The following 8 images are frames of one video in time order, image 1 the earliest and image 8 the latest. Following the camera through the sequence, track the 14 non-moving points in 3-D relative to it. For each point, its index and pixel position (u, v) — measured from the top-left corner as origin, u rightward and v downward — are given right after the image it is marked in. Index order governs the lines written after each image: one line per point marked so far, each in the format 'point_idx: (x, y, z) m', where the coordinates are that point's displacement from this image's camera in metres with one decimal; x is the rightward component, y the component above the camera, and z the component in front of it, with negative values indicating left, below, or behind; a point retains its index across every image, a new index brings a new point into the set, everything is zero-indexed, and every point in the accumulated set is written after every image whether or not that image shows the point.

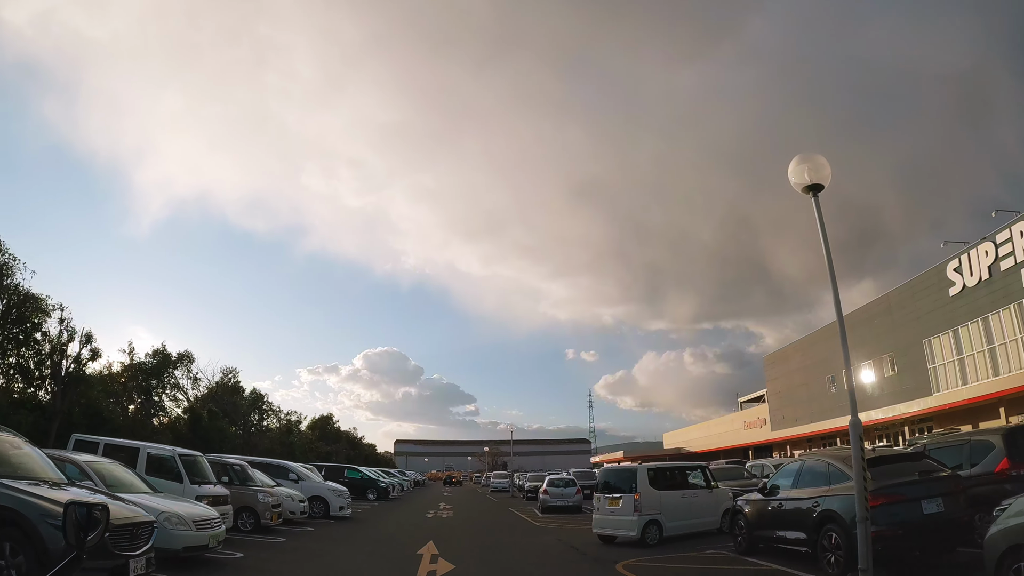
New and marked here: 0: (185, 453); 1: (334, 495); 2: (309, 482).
0: (-7.1, -3.5, +12.9) m
1: (-5.5, -6.4, +18.3) m
2: (-6.3, -6.0, +18.4) m
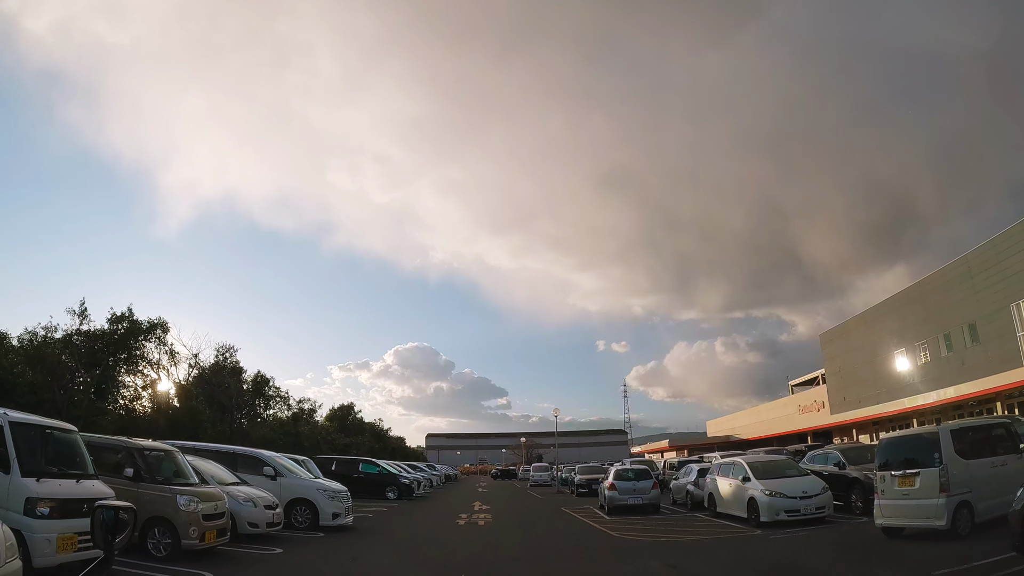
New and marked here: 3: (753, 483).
0: (-6.1, -1.8, +7.8) m
1: (-4.1, -4.6, +13.1) m
2: (-4.9, -4.2, +13.3) m
3: (+5.9, -4.6, +14.2) m
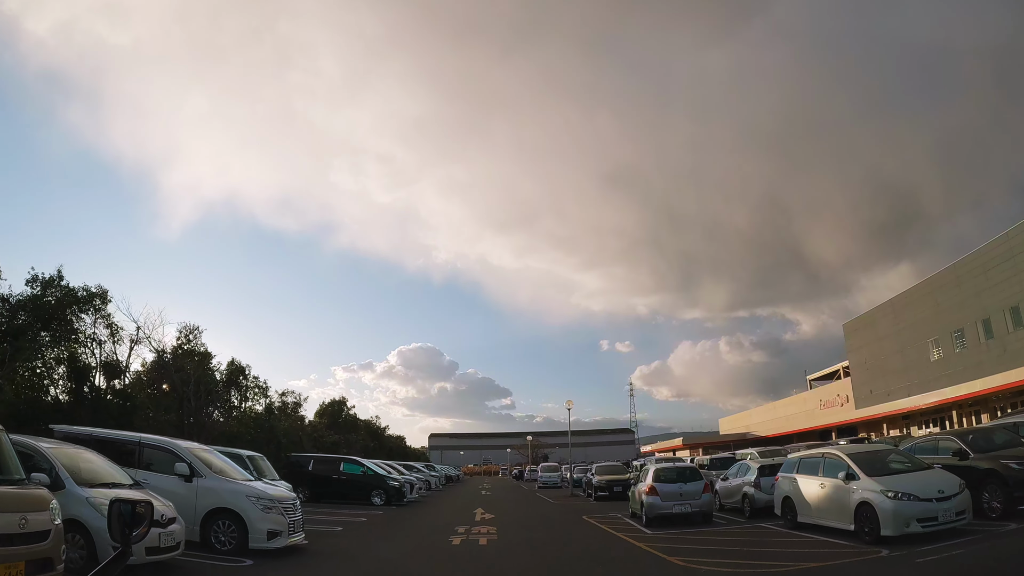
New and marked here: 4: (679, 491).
0: (-5.9, -0.7, +3.9) m
1: (-3.9, -3.5, +9.3) m
2: (-4.7, -3.1, +9.4) m
3: (+6.1, -3.4, +10.3) m
4: (+3.9, -4.7, +13.8) m
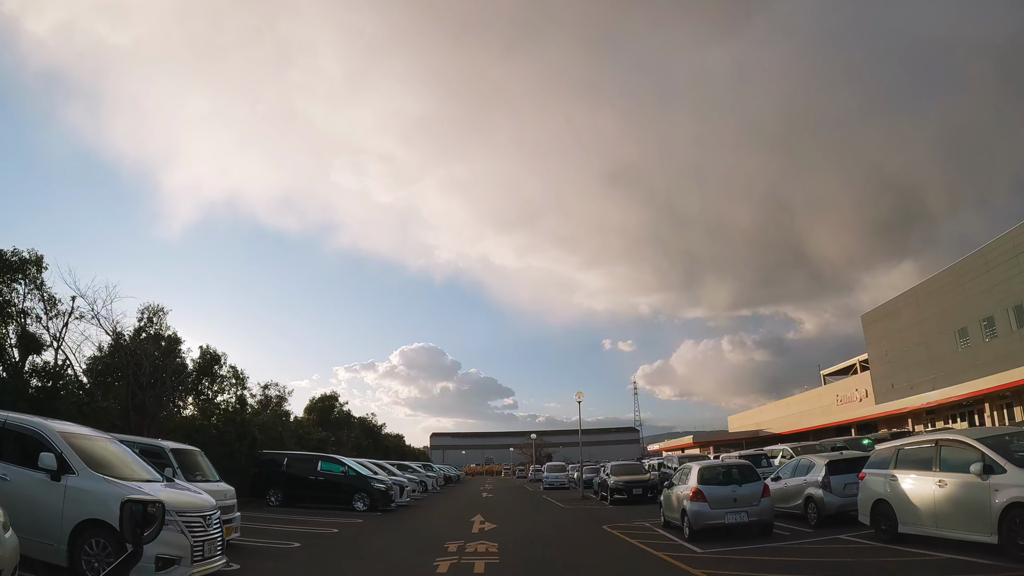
0: (-5.8, +0.2, +1.0) m
1: (-3.8, -2.6, +6.3) m
2: (-4.7, -2.2, +6.5) m
3: (+6.2, -2.4, +7.3) m
4: (+4.0, -3.8, +10.8) m
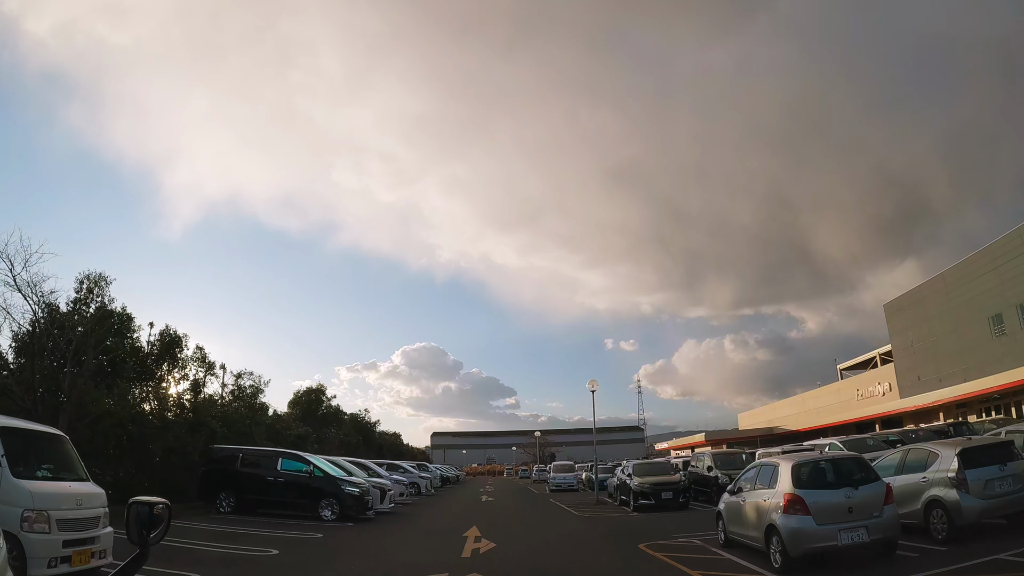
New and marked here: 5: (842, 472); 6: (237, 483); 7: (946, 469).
0: (-5.8, +1.3, -2.5) m
1: (-3.8, -1.5, +2.8) m
2: (-4.6, -1.1, +3.0) m
3: (+6.2, -1.3, +3.8) m
4: (+4.1, -2.7, +7.3) m
5: (+4.3, -2.4, +7.8) m
6: (-7.5, -5.3, +16.2) m
7: (+6.2, -2.8, +8.5) m
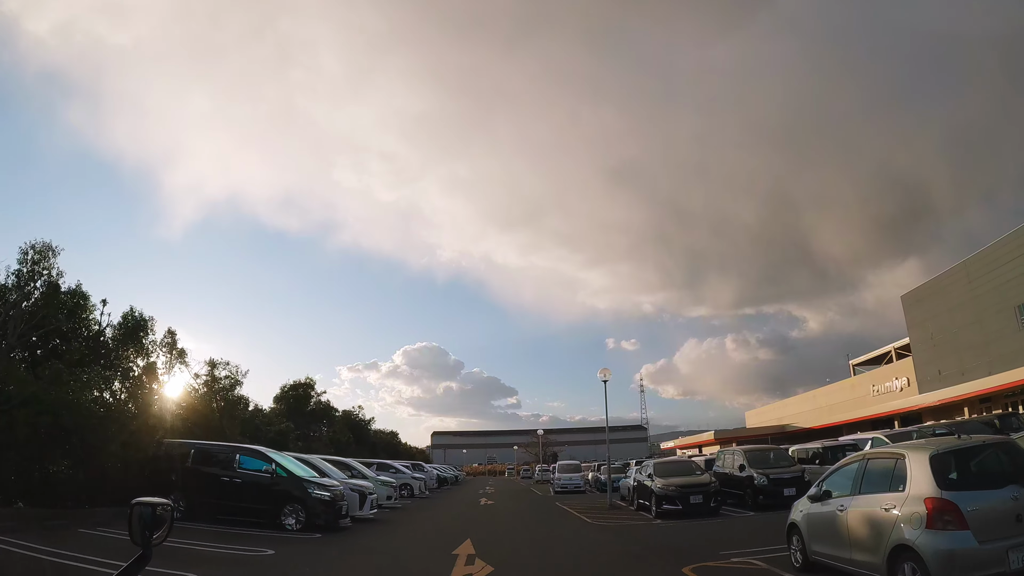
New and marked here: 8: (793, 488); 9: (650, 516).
0: (-5.8, +2.0, -5.0) m
1: (-3.8, -0.7, +0.3) m
2: (-4.6, -0.4, +0.5) m
3: (+6.3, -0.6, +1.3) m
4: (+4.1, -1.9, +4.8) m
5: (+4.3, -1.7, +5.2) m
6: (-7.4, -4.5, +13.6) m
7: (+6.3, -2.0, +6.0) m
8: (+7.7, -5.4, +16.3) m
9: (+3.6, -6.0, +15.5) m
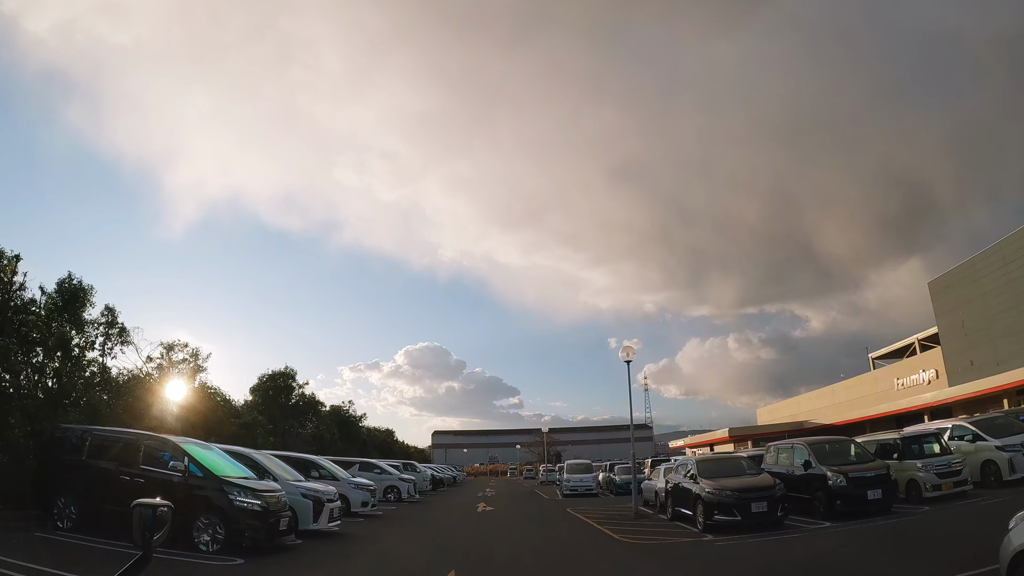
0: (-5.9, +3.1, -8.6) m
1: (-3.8, +0.4, -3.3) m
2: (-4.6, +0.7, -3.1) m
3: (+6.3, +0.6, -2.3) m
4: (+4.1, -0.8, +1.2) m
5: (+4.4, -0.6, +1.7) m
6: (-7.4, -3.5, +10.1) m
7: (+6.3, -0.9, +2.4) m
8: (+7.8, -4.3, +12.7) m
9: (+3.7, -4.8, +11.9) m
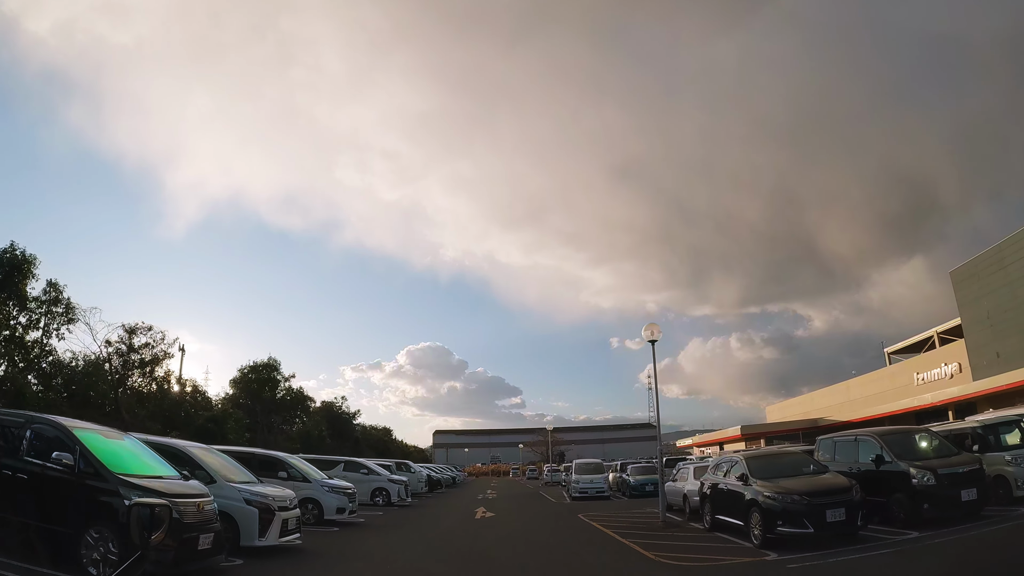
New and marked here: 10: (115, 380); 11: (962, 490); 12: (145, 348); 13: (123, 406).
0: (-5.9, +3.9, -11.1) m
1: (-3.8, +1.1, -5.8) m
2: (-4.6, +1.5, -5.6) m
3: (+6.3, +1.4, -4.8) m
4: (+4.1, 0.0, -1.3) m
5: (+4.4, +0.2, -0.9) m
6: (-7.3, -2.7, +7.6) m
7: (+6.3, -0.1, -0.1) m
8: (+7.9, -3.5, +10.1) m
9: (+3.8, -4.1, +9.4) m
10: (-12.0, -2.8, +18.5) m
11: (+7.6, -3.5, +10.0) m
12: (-12.0, -1.6, +18.8) m
13: (-11.2, -3.6, +18.0) m
